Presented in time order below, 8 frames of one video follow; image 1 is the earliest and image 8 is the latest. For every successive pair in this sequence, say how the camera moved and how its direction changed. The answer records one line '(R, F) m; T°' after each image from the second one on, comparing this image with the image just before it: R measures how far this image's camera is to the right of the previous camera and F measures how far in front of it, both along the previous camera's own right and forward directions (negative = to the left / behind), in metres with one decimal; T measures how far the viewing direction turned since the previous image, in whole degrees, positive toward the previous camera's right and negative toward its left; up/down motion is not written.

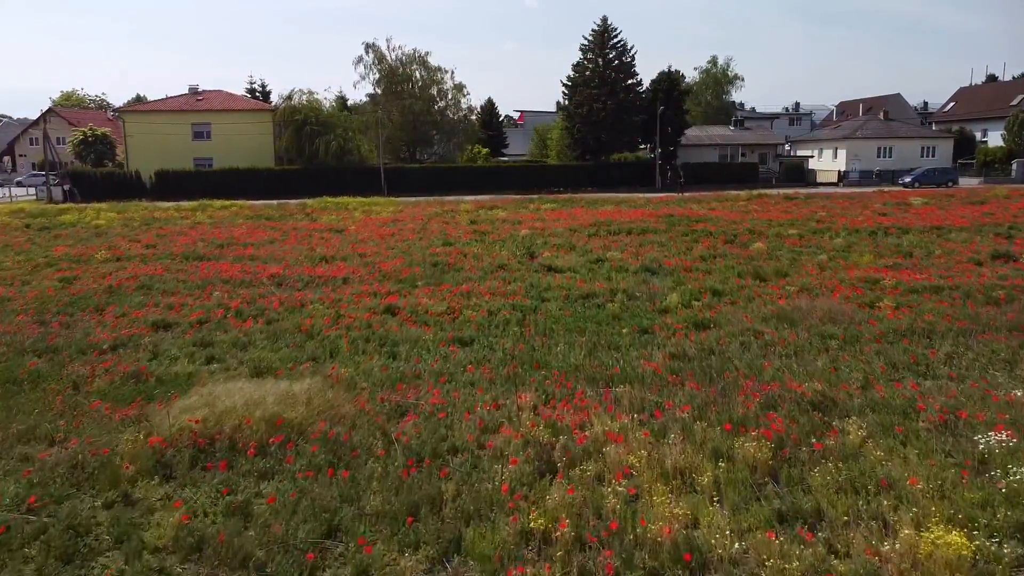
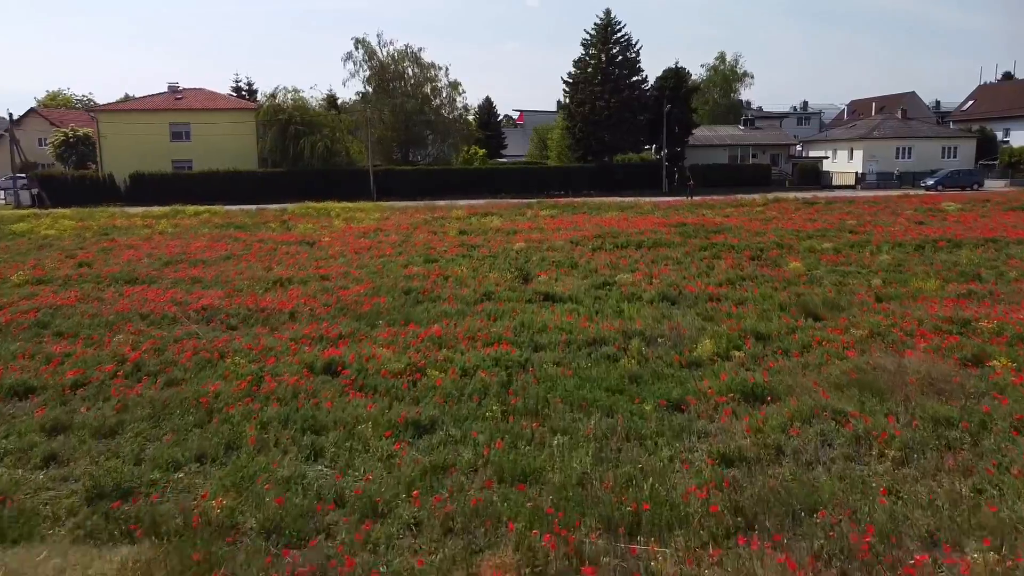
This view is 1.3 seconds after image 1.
(+0.2, +2.8) m; 0°
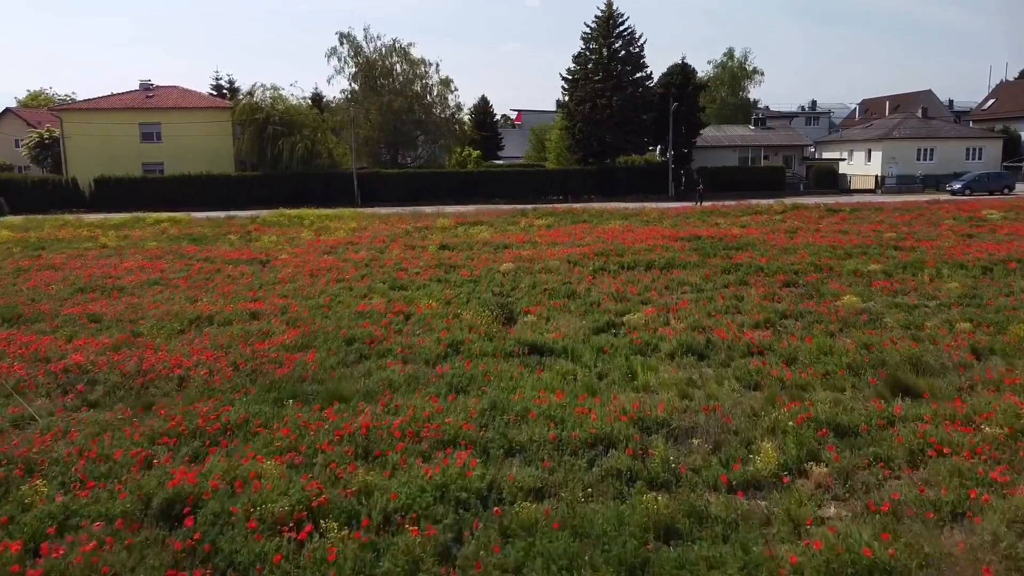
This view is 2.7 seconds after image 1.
(+0.3, +3.1) m; 0°
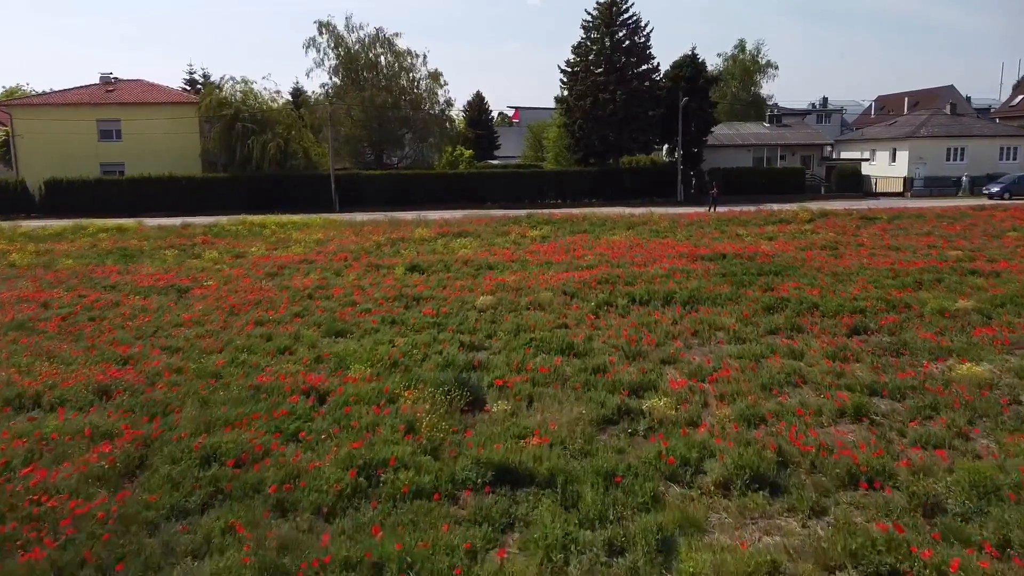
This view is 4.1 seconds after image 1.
(+0.3, +3.7) m; 0°
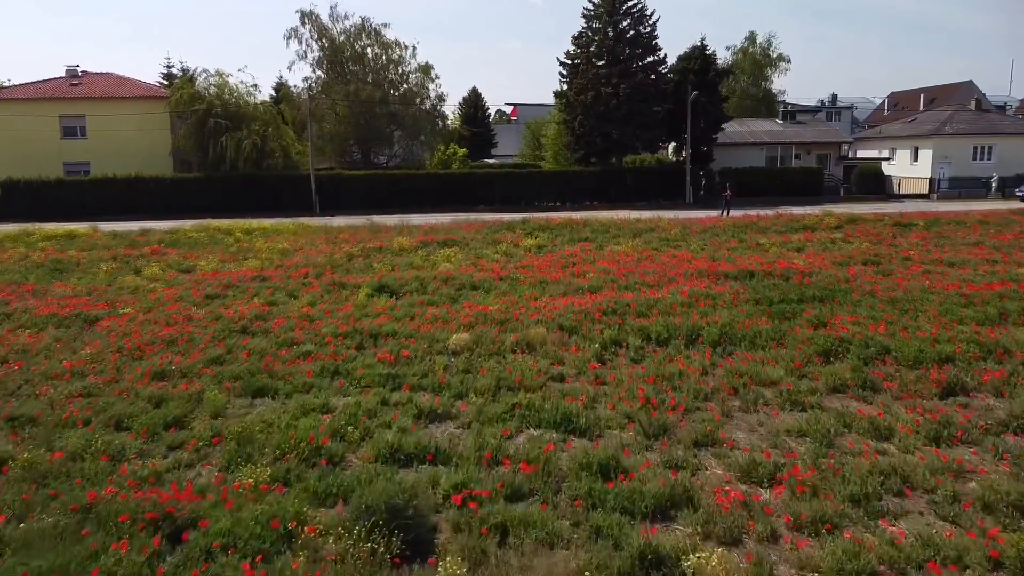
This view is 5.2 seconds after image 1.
(+0.2, +2.8) m; 0°
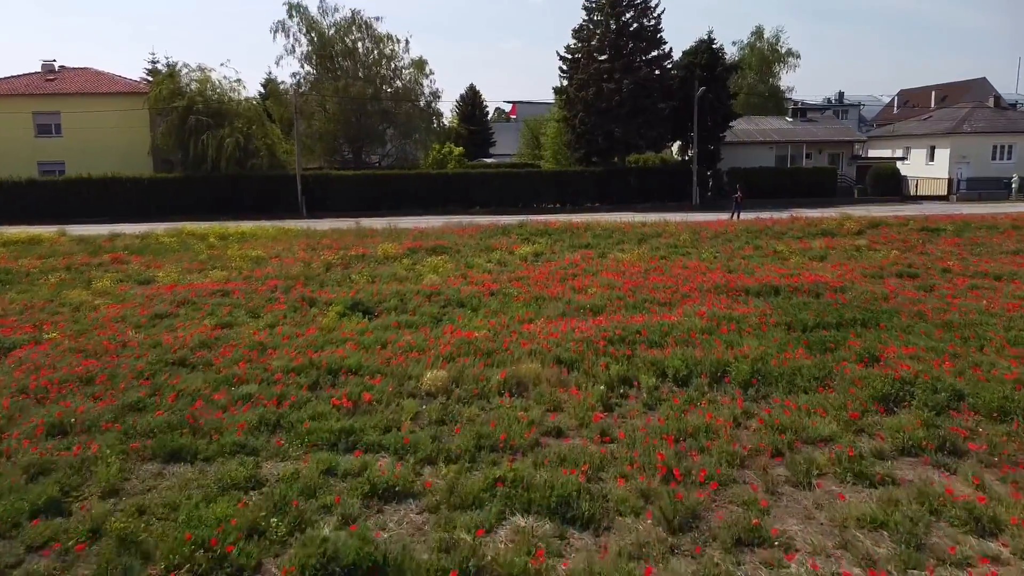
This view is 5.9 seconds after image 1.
(+0.1, +1.8) m; 0°
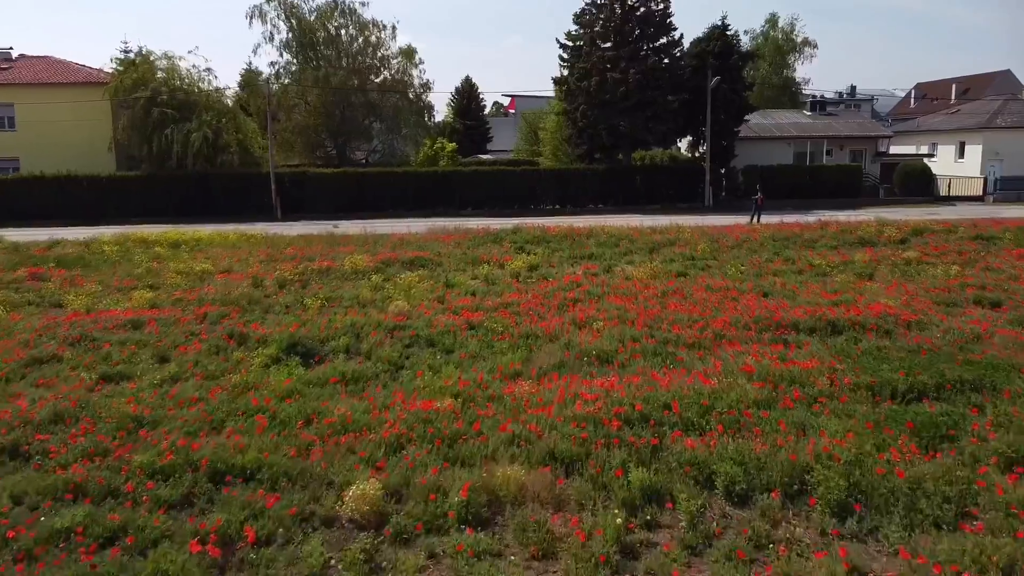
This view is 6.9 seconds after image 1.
(+0.2, +2.9) m; 0°
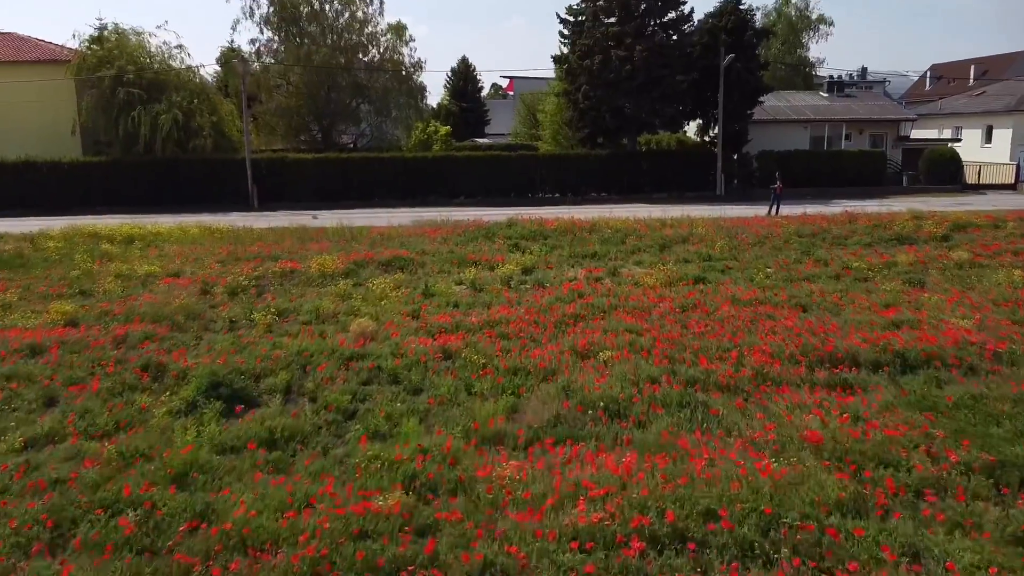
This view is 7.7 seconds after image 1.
(+0.2, +2.2) m; 0°
